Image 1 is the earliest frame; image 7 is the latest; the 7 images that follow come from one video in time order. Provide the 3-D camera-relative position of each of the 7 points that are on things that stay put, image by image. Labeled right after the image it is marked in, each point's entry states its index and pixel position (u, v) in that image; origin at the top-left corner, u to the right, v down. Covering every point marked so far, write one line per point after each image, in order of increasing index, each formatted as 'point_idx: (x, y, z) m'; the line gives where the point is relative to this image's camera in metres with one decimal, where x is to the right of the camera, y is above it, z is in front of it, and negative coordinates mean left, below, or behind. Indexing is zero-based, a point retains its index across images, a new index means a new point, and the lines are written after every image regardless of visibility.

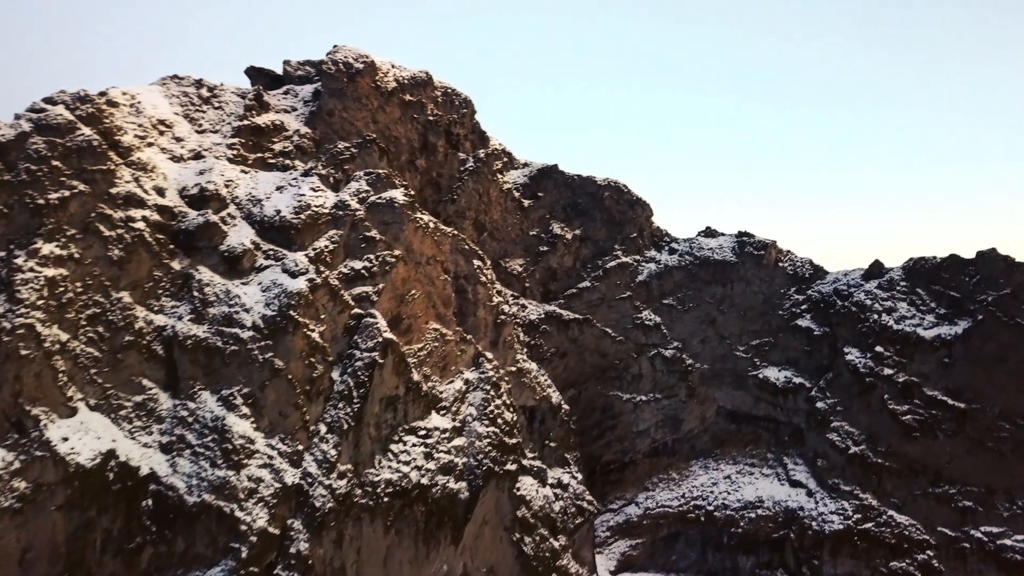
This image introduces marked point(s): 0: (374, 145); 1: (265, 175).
0: (-3.4, +3.5, +19.9) m
1: (-5.6, +2.6, +18.7) m
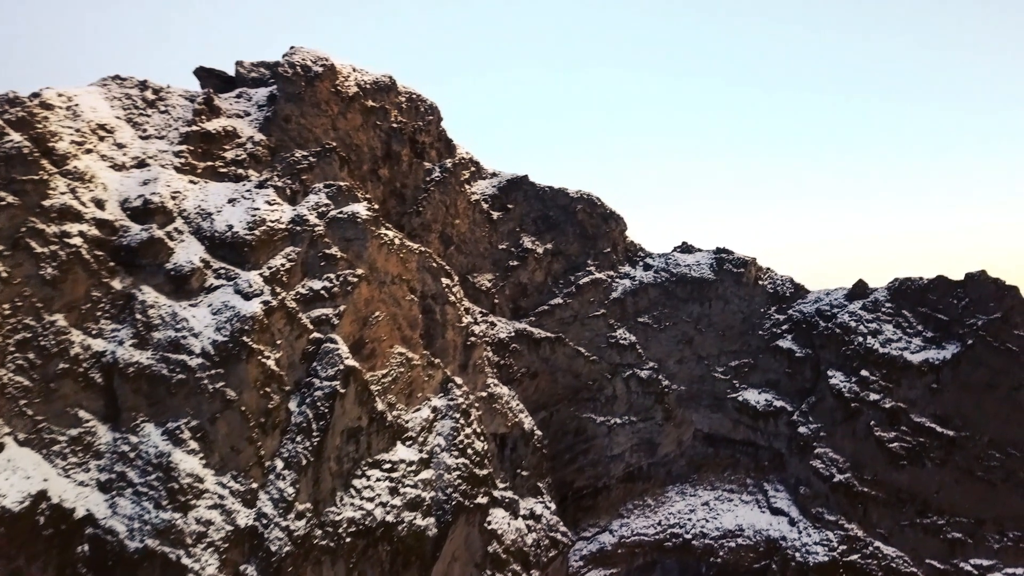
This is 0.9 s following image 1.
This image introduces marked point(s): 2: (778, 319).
0: (-4.0, +3.0, +18.6) m
1: (-6.3, +2.2, +17.3) m
2: (+6.5, -0.9, +19.8) m
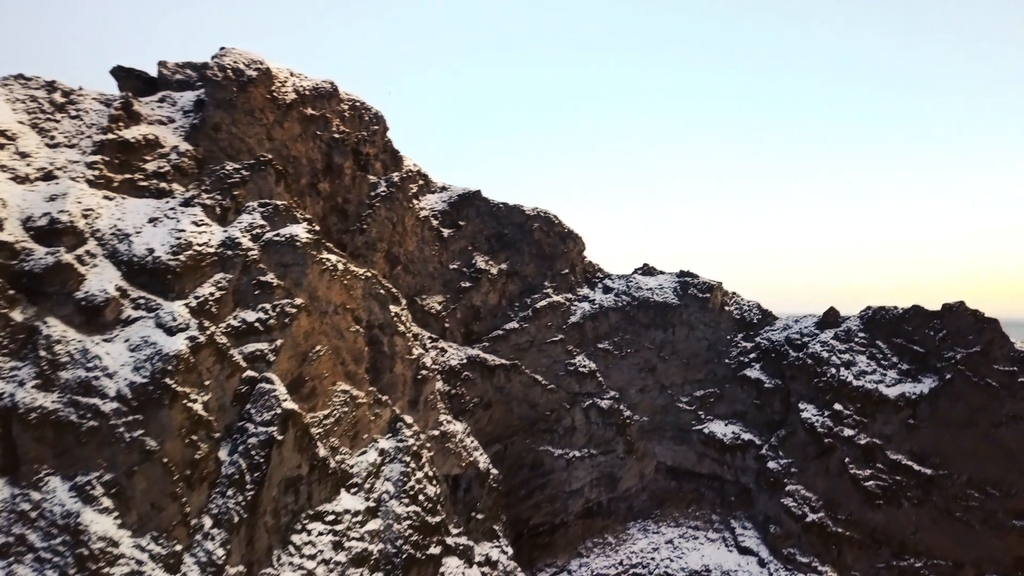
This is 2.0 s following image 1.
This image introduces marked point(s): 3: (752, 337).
0: (-5.0, +2.5, +16.9) m
1: (-7.1, +1.6, +15.4) m
2: (+5.4, -1.5, +19.0) m
3: (+5.7, -1.3, +19.1) m
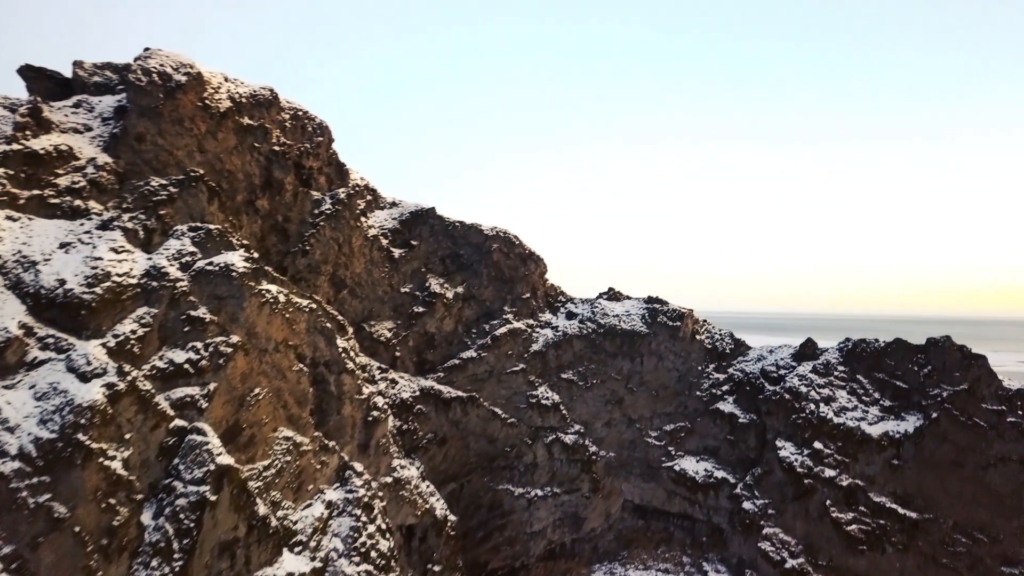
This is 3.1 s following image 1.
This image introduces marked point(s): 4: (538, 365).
0: (-5.7, +1.9, +15.1) m
1: (-7.7, +1.0, +13.5) m
2: (+4.5, -2.0, +18.0) m
3: (+4.8, -1.9, +18.1) m
4: (+0.6, -1.7, +18.0) m
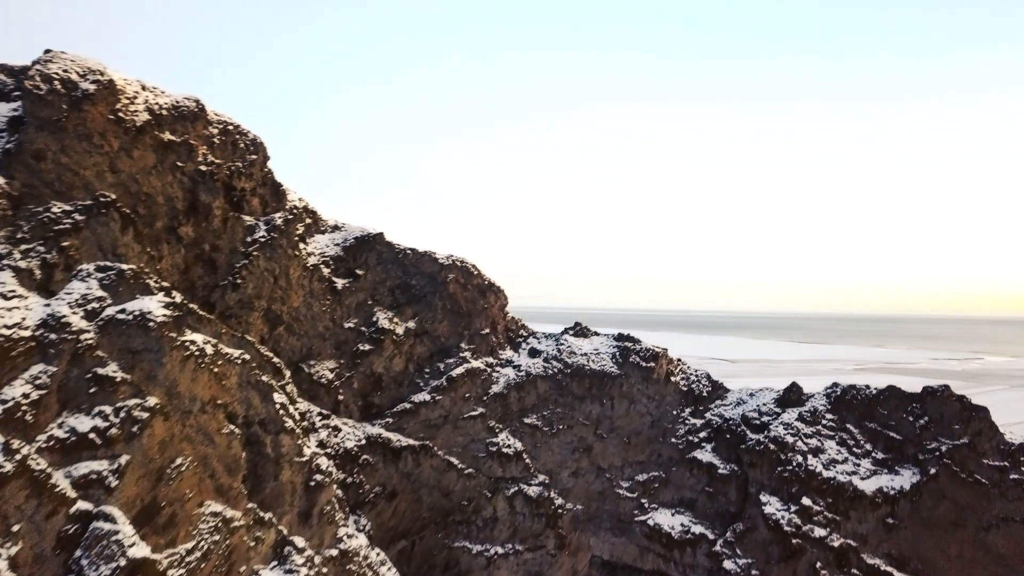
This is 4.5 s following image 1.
0: (-6.3, +1.2, +12.9) m
1: (-8.2, +0.3, +11.2) m
2: (+3.6, -2.8, +16.6) m
3: (+3.9, -2.6, +16.8) m
4: (-0.3, -2.4, +16.4) m
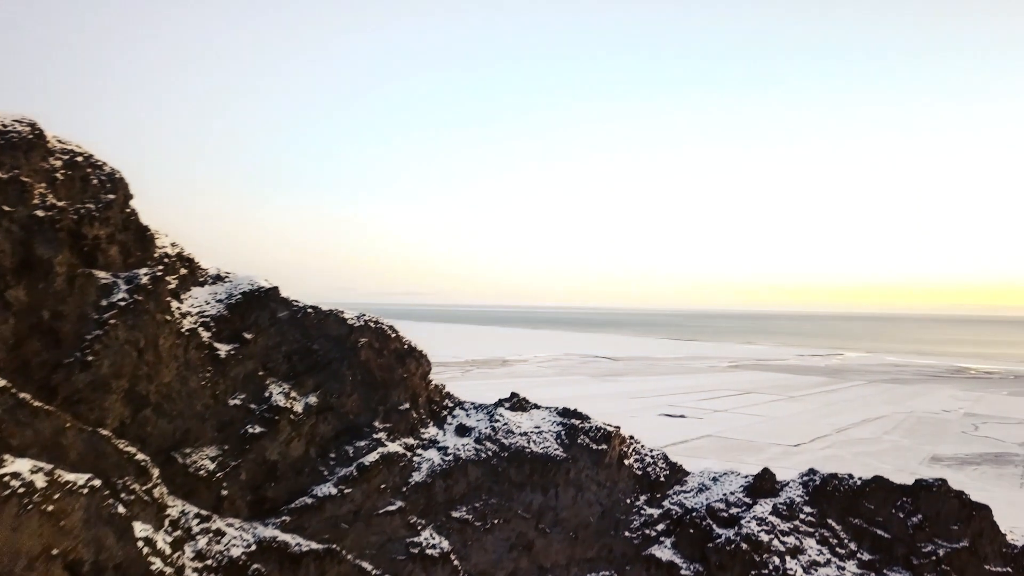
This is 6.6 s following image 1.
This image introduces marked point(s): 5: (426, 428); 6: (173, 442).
0: (-7.0, +0.1, +9.4) m
1: (-8.6, -0.8, +7.4) m
2: (+2.3, -3.9, +14.5) m
3: (+2.5, -3.7, +14.7) m
4: (-1.5, -3.5, +13.7) m
5: (-1.6, -2.5, +14.9) m
6: (-5.1, -2.4, +12.3) m
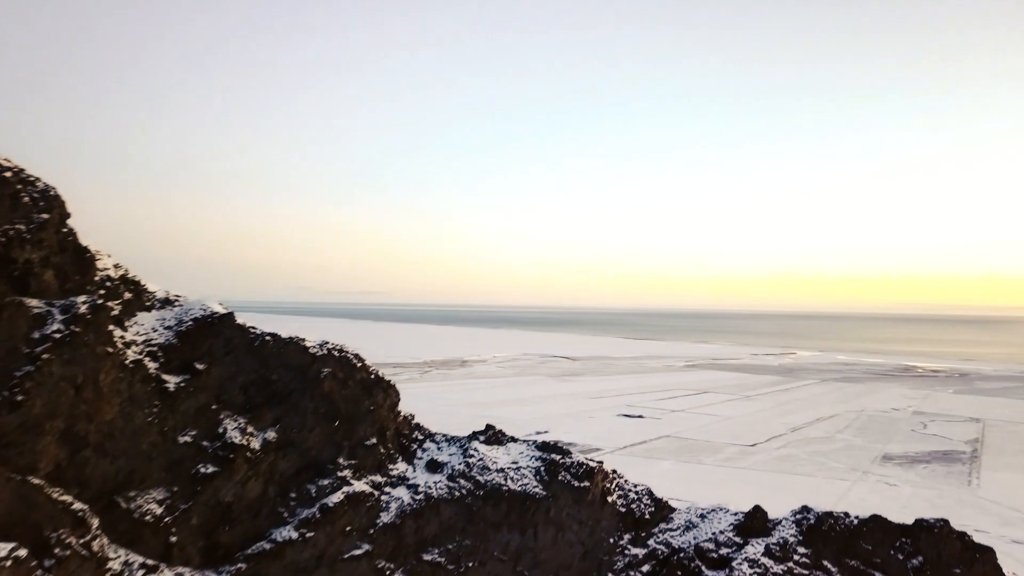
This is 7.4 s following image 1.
0: (-7.2, -0.3, +8.2) m
1: (-8.7, -1.2, +6.1) m
2: (+1.9, -4.3, +13.7) m
3: (+2.1, -4.1, +13.9) m
4: (-1.9, -3.9, +12.7) m
5: (-2.0, -2.9, +13.9) m
6: (-5.4, -2.8, +11.2) m
